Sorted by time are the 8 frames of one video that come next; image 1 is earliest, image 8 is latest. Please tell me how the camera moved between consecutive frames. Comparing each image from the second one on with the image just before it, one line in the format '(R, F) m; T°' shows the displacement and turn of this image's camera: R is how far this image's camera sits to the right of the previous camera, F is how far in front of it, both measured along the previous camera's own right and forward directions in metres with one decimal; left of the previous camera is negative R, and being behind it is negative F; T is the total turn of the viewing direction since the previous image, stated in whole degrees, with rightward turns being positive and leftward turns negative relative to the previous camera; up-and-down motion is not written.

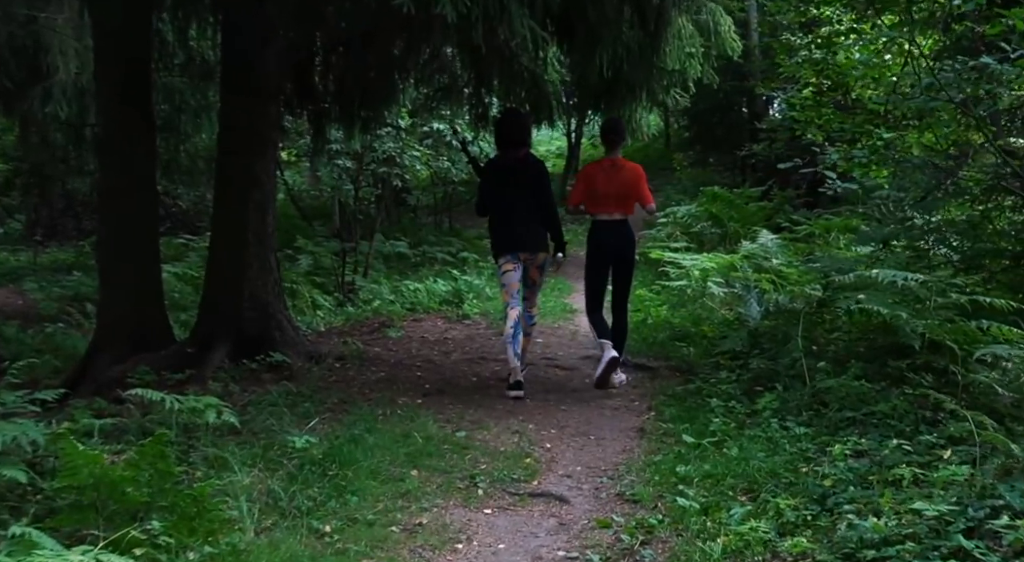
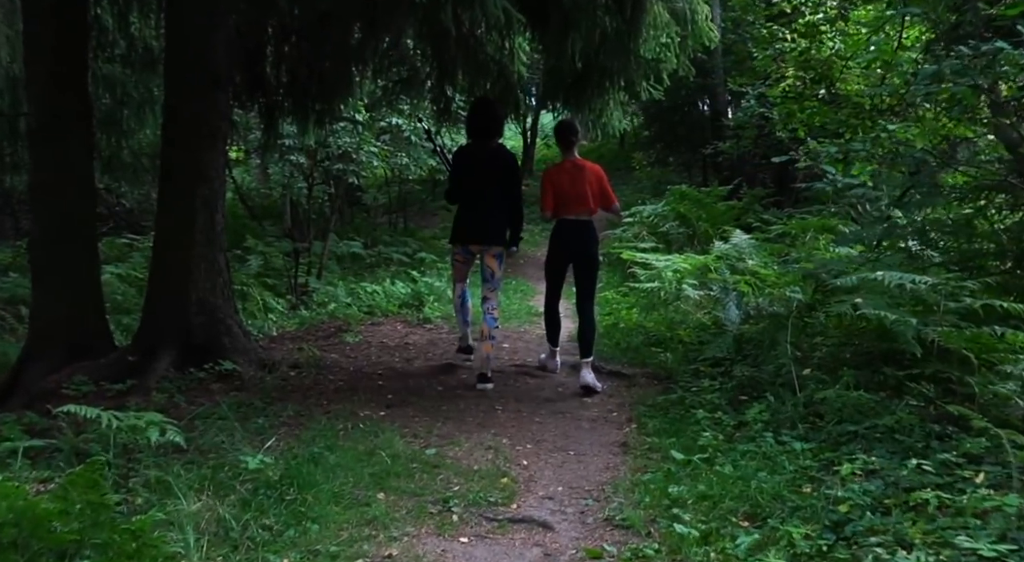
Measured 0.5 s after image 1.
(-0.1, +0.6) m; +2°
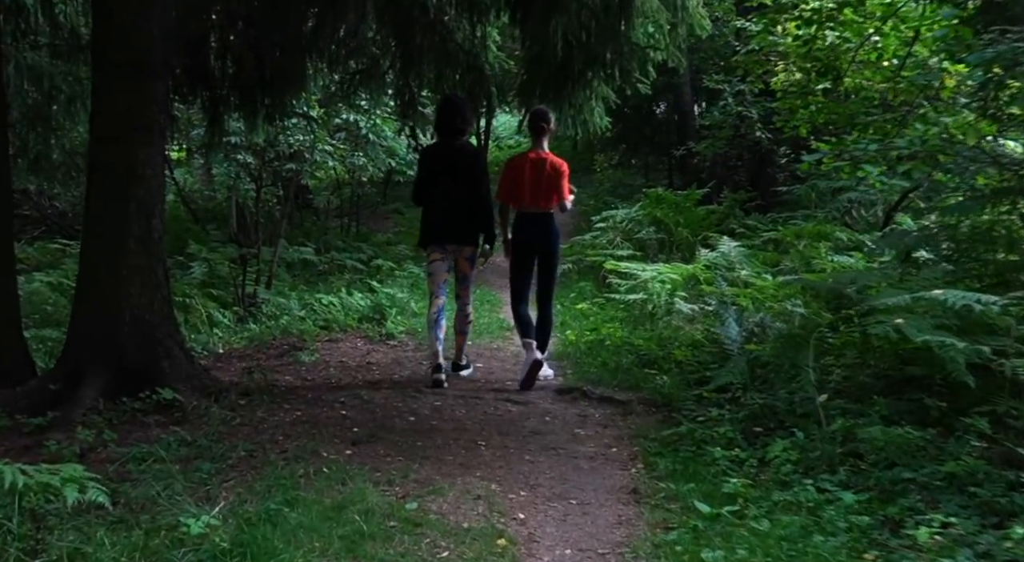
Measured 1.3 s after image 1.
(-0.2, +1.0) m; +2°
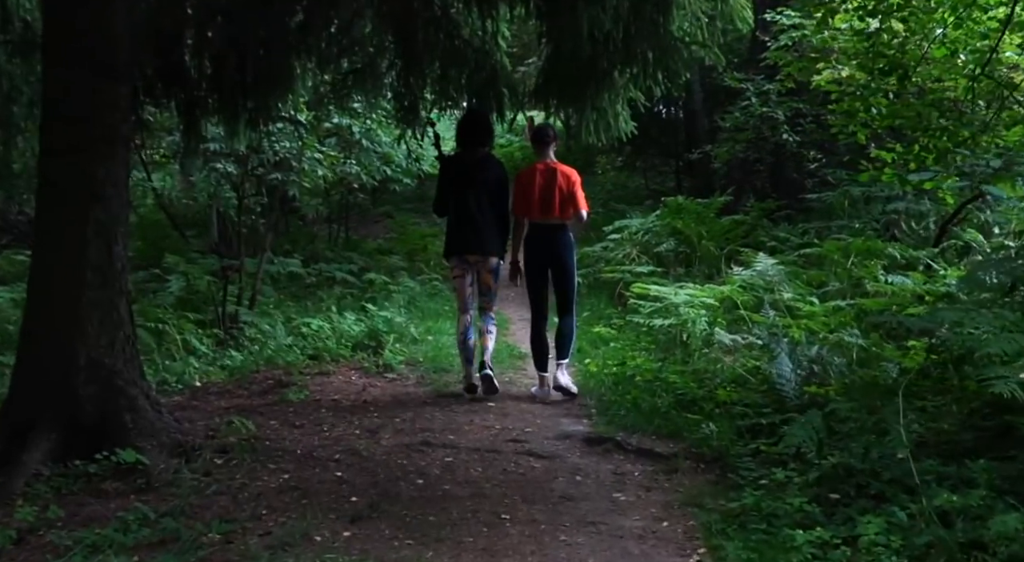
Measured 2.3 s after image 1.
(-0.2, +1.1) m; +1°
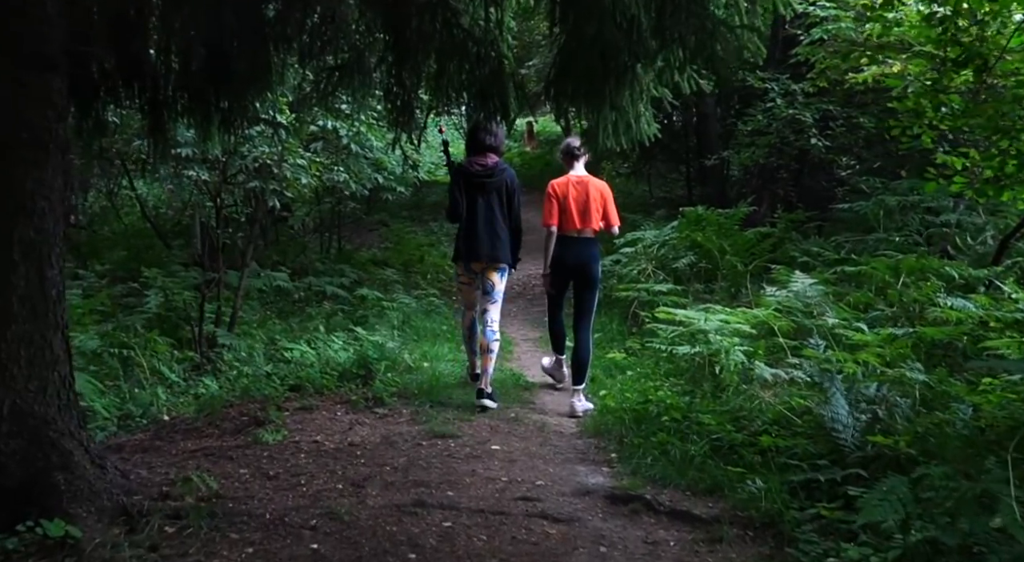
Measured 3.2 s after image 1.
(-0.1, +1.1) m; 0°
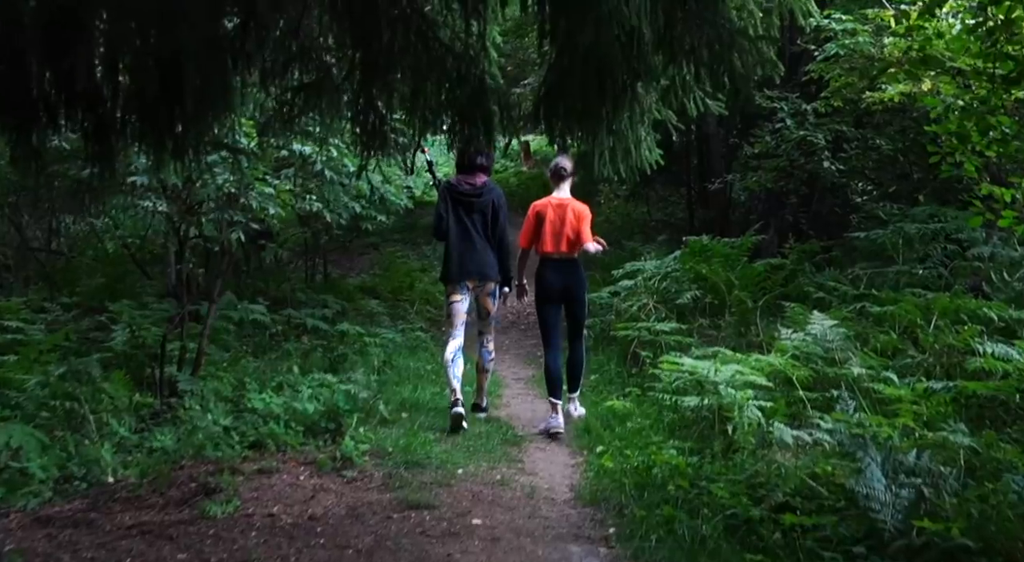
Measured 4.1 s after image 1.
(+0.1, +0.9) m; 0°
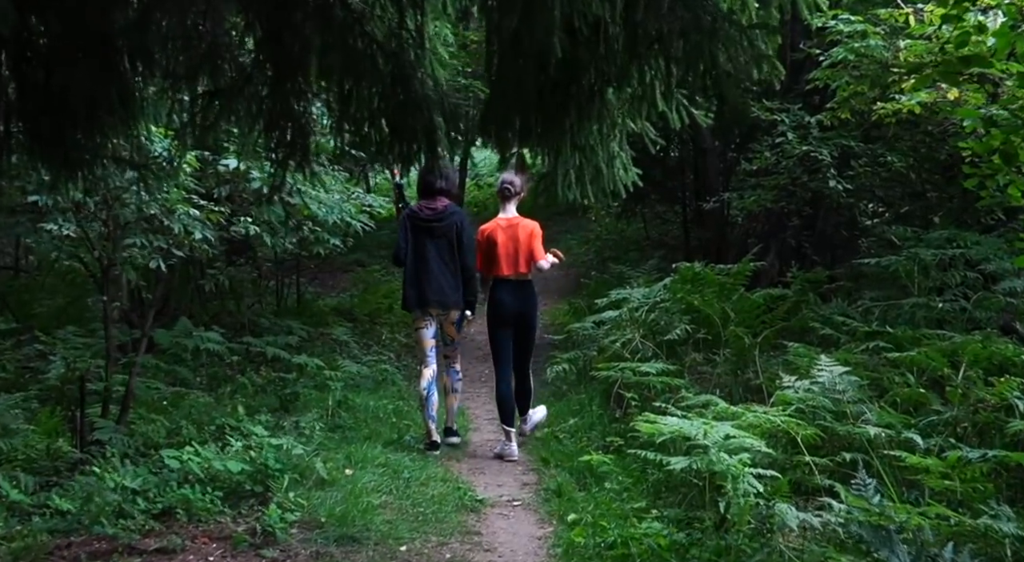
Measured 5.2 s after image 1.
(+0.2, +1.1) m; 0°
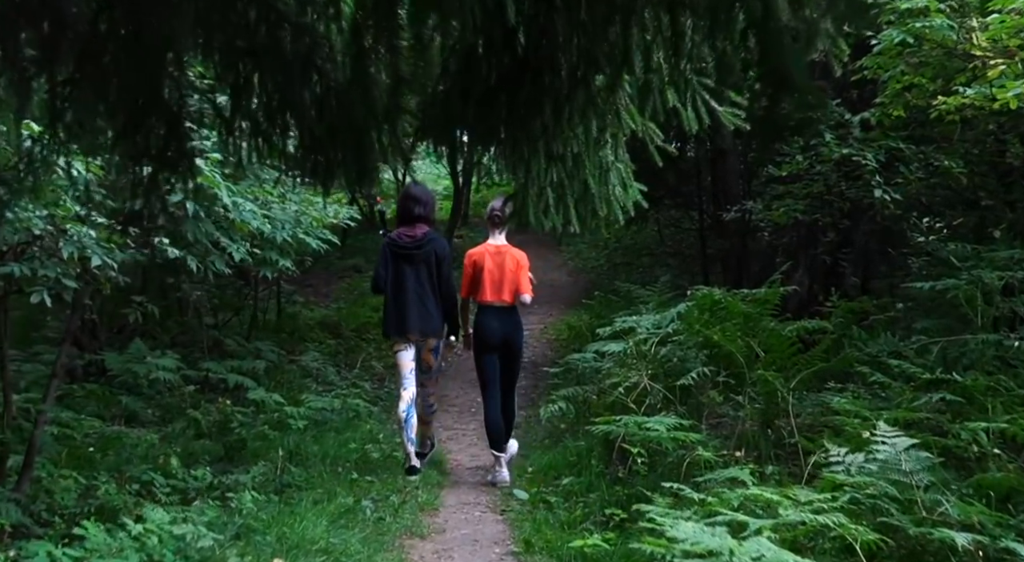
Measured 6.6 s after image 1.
(+0.2, +1.6) m; -1°
